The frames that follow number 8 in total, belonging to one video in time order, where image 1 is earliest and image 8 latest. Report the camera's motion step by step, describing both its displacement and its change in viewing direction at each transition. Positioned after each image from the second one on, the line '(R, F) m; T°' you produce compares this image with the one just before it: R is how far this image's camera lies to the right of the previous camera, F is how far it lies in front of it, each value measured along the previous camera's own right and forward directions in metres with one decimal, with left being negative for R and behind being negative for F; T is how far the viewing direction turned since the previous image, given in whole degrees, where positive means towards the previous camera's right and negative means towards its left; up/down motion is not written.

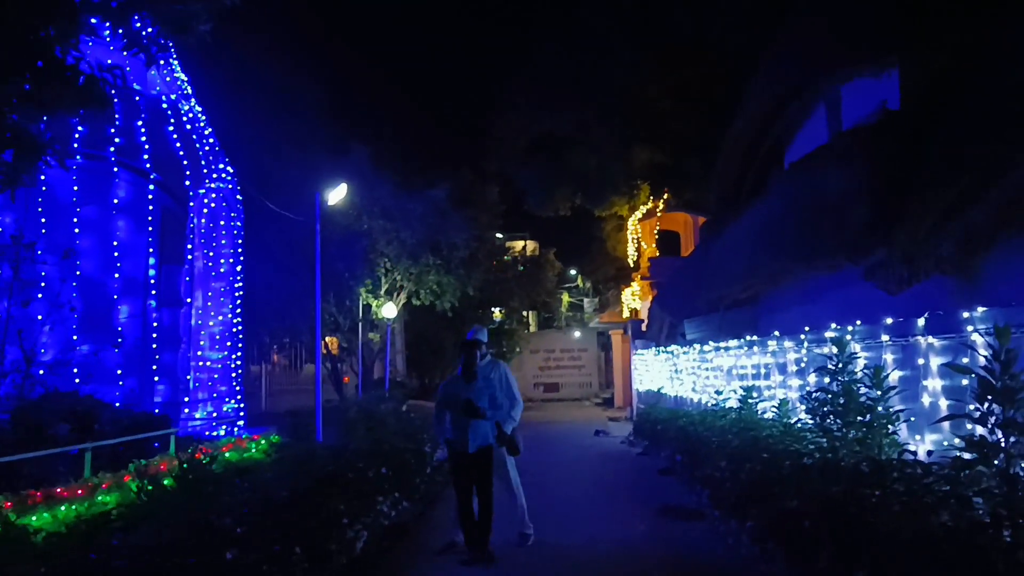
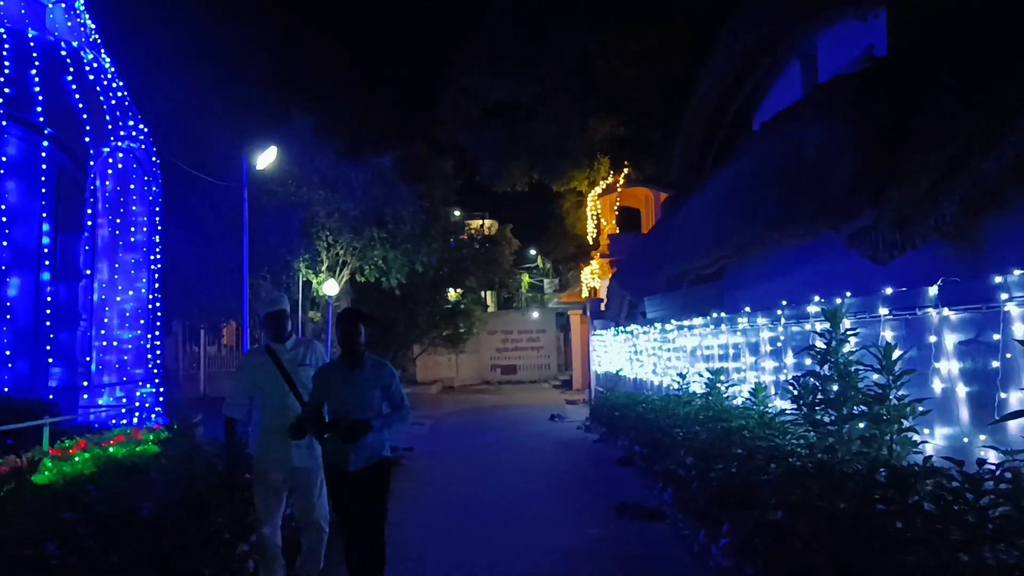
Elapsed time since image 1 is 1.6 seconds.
(+0.2, +1.2) m; +2°
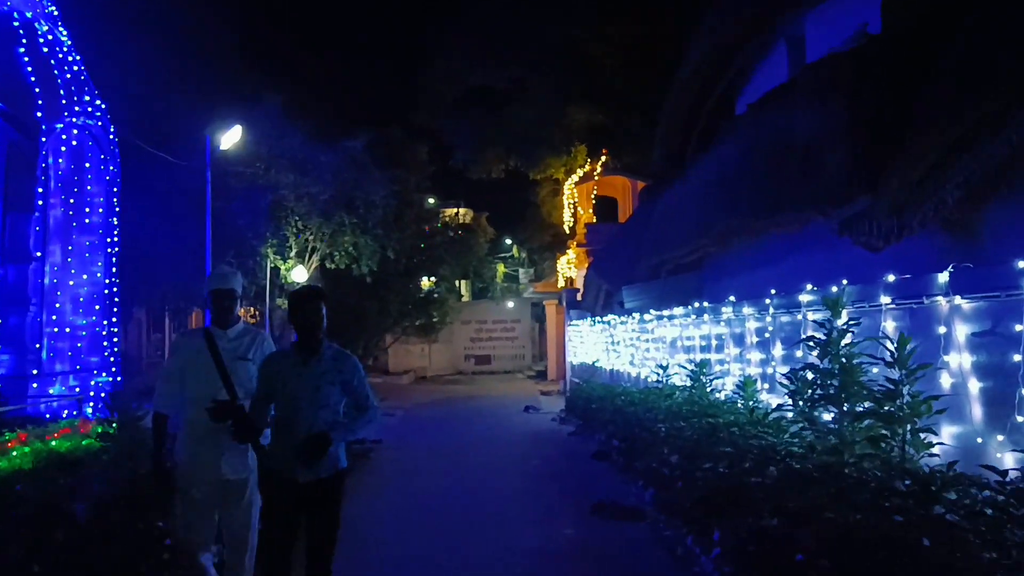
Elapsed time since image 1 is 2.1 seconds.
(0.0, +0.4) m; +2°
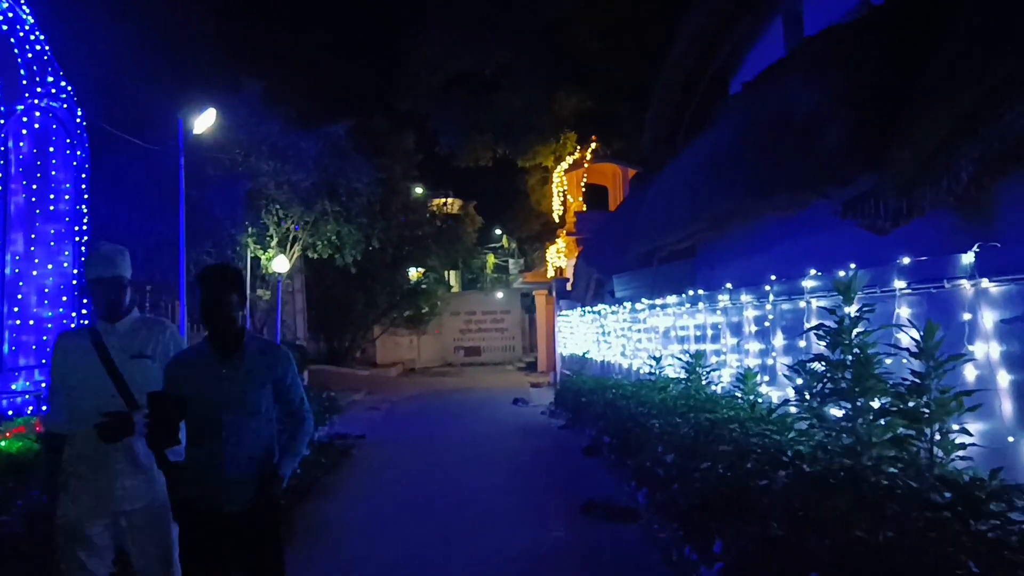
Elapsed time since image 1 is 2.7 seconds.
(+0.1, +0.5) m; +1°
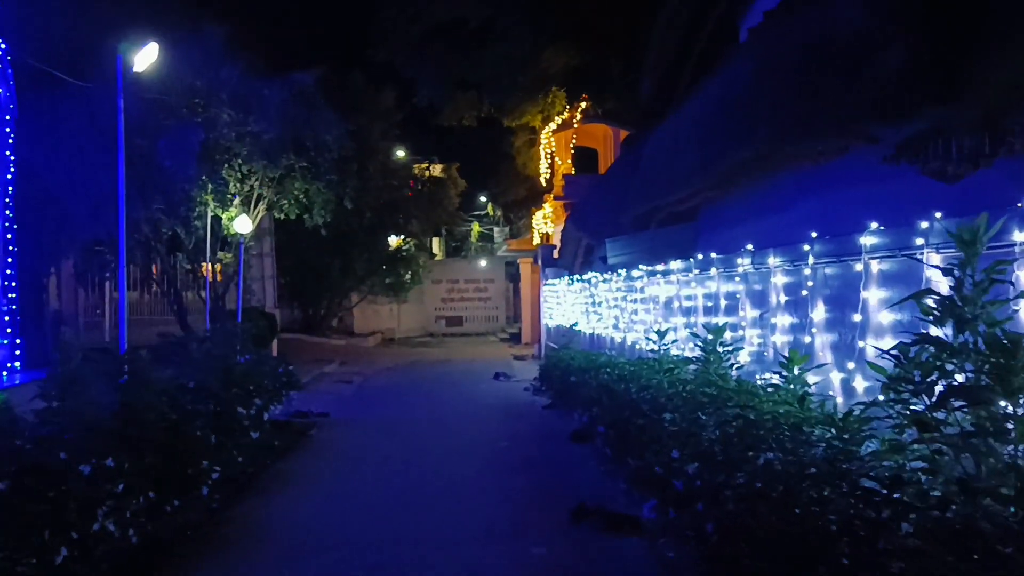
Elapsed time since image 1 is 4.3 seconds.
(+0.1, +1.3) m; +1°
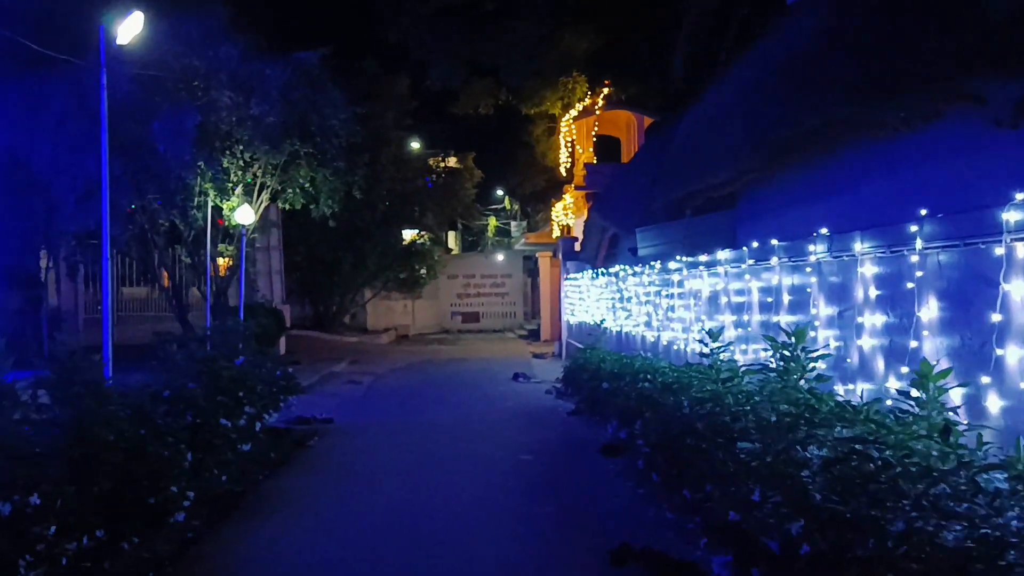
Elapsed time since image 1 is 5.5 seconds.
(-0.1, +1.0) m; -1°
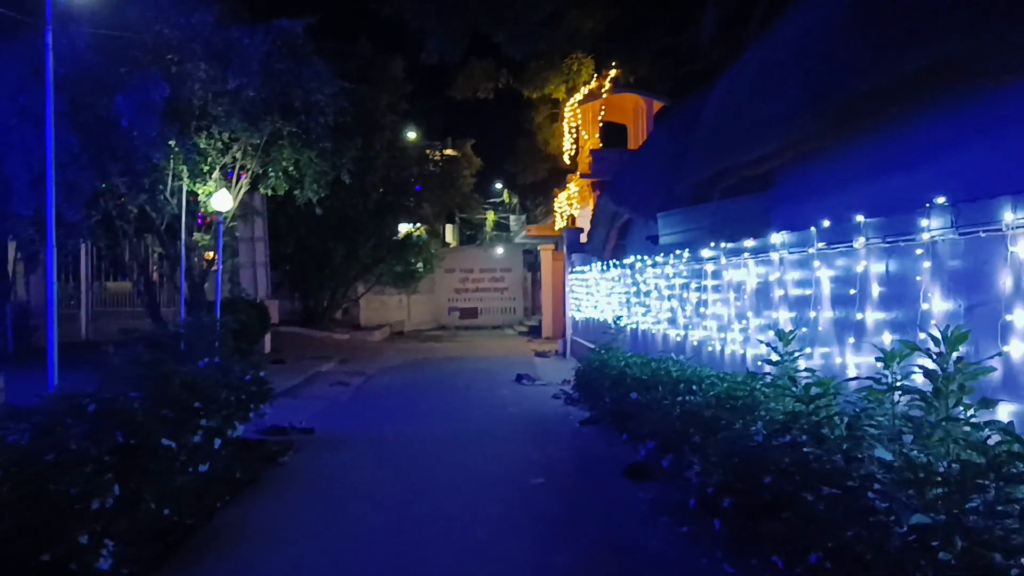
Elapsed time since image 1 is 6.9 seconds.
(-0.1, +1.3) m; 0°
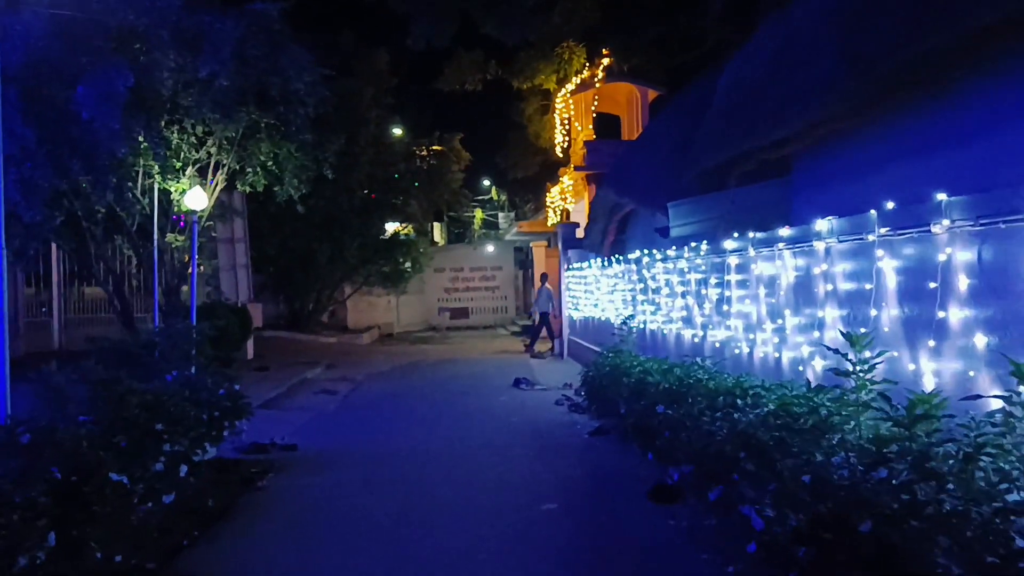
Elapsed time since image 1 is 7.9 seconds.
(-0.1, +0.8) m; +1°
